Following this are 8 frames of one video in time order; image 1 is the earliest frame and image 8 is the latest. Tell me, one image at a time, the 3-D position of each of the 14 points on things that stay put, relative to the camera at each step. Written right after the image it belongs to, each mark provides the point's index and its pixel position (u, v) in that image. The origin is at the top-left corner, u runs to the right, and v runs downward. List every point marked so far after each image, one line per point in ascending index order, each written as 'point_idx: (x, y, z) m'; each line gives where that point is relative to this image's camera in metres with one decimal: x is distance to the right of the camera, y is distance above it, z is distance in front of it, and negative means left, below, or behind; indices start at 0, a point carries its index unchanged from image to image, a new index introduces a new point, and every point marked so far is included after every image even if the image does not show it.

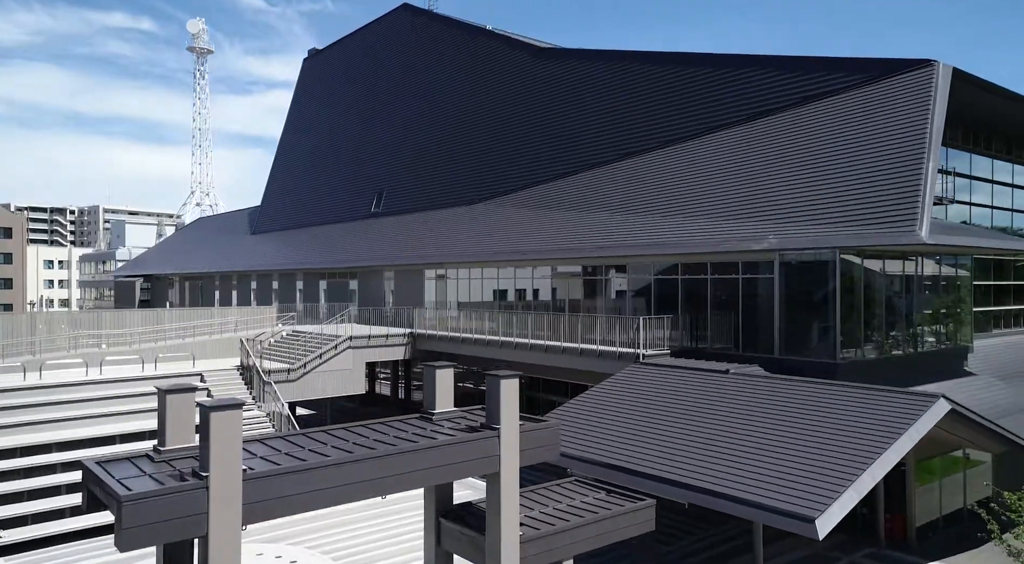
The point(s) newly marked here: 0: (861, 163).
0: (+5.3, +1.8, +11.6) m
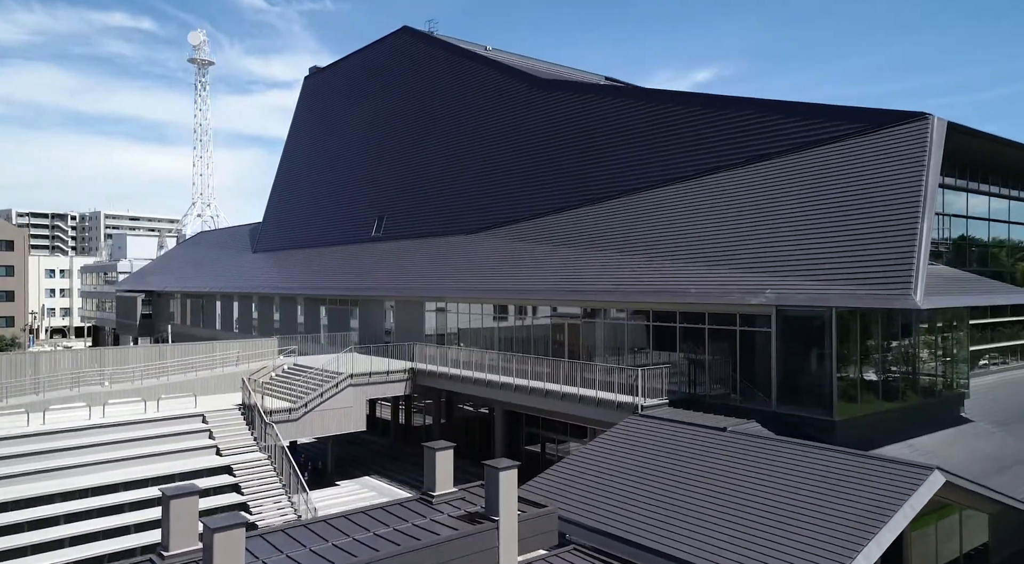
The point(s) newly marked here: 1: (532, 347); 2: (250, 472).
0: (+5.2, +1.0, +11.7) m
1: (+0.7, -1.6, +17.6) m
2: (-4.8, -3.5, +14.3) m
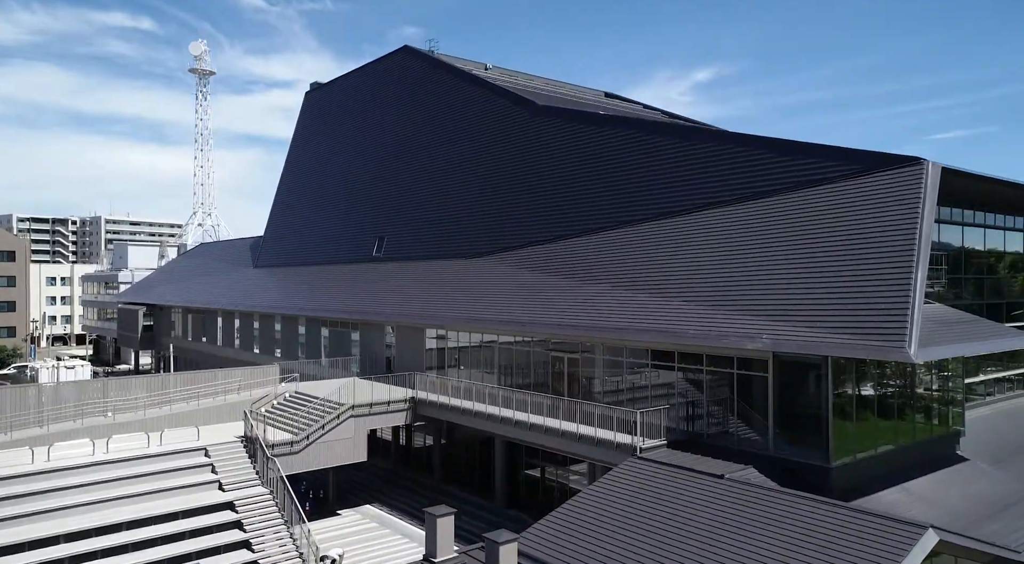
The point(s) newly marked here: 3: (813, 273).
0: (+5.2, +0.3, +11.9) m
1: (+0.7, -2.3, +17.7) m
2: (-4.8, -4.2, +14.5) m
3: (+4.8, +0.1, +12.2) m
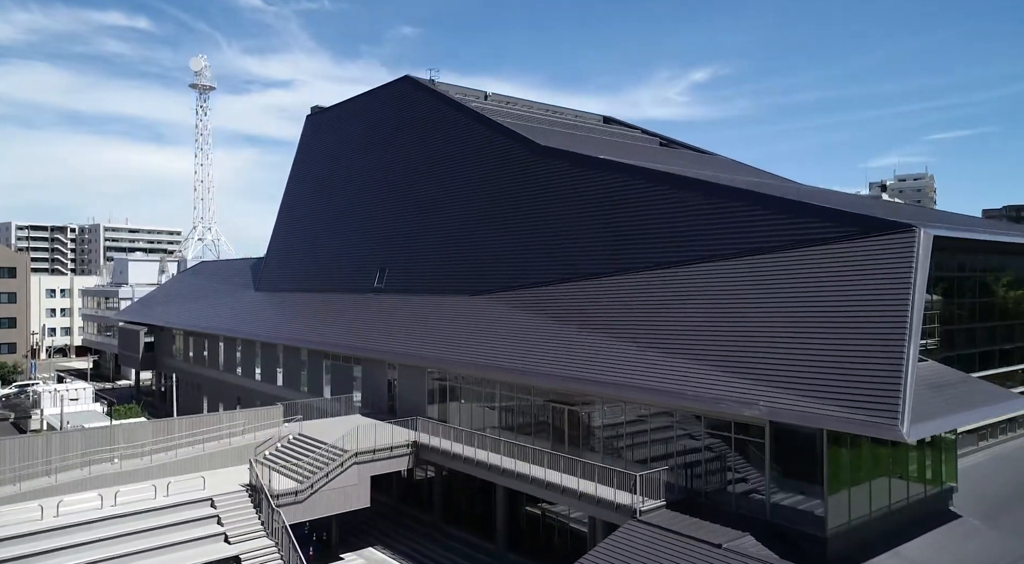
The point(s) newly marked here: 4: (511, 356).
0: (+5.3, -0.7, +12.1) m
1: (+0.8, -3.4, +18.0) m
2: (-4.8, -5.3, +14.7) m
3: (+4.8, -0.9, +12.5) m
4: (0.0, -1.7, +18.1) m
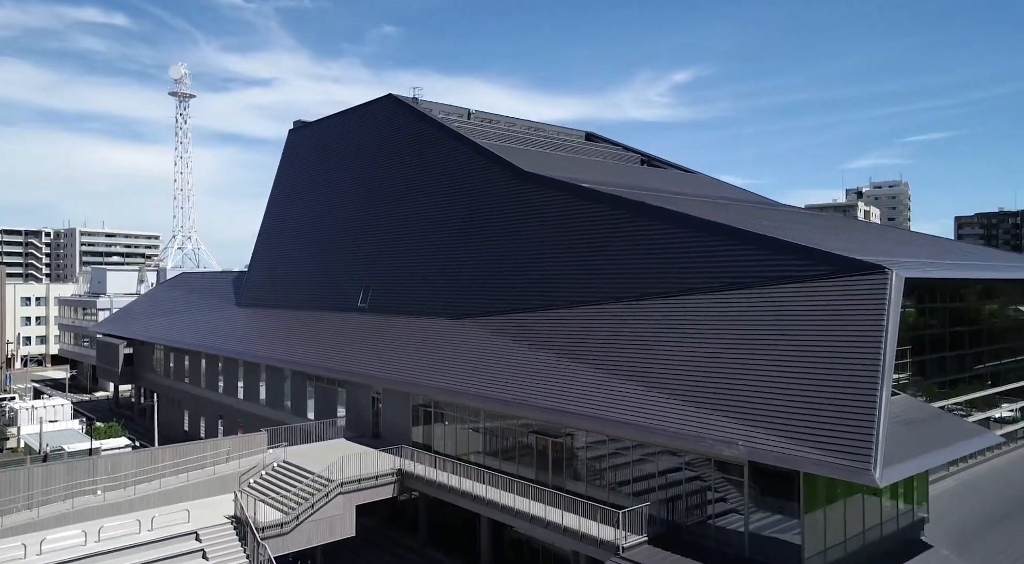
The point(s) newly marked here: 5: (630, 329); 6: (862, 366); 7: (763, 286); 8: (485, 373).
0: (+5.0, -1.4, +12.5) m
1: (+0.4, -4.1, +18.2) m
2: (-5.1, -6.0, +14.8) m
3: (+4.6, -1.6, +12.9) m
4: (-0.4, -2.4, +18.3) m
5: (+2.6, -1.0, +16.9) m
6: (+5.4, -1.3, +12.0) m
7: (+4.9, -0.1, +15.0) m
8: (-0.7, -2.3, +19.2) m
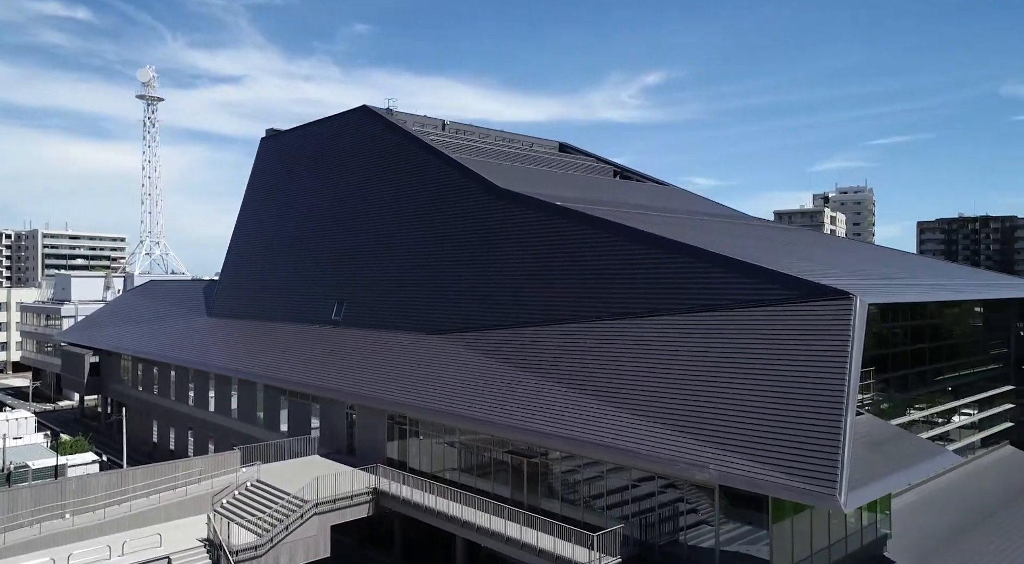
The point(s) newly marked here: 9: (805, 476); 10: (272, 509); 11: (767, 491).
0: (+4.6, -1.9, +12.8) m
1: (-0.2, -4.5, +18.4) m
2: (-5.6, -6.5, +14.7) m
3: (+4.1, -2.0, +13.2) m
4: (-1.0, -2.9, +18.4) m
5: (+2.0, -1.5, +17.2) m
6: (+5.1, -1.8, +12.3) m
7: (+4.4, -0.5, +15.3) m
8: (-1.3, -2.7, +19.3) m
9: (+4.4, -2.9, +11.4) m
10: (-5.5, -5.2, +17.8) m
11: (+3.9, -3.2, +11.6) m
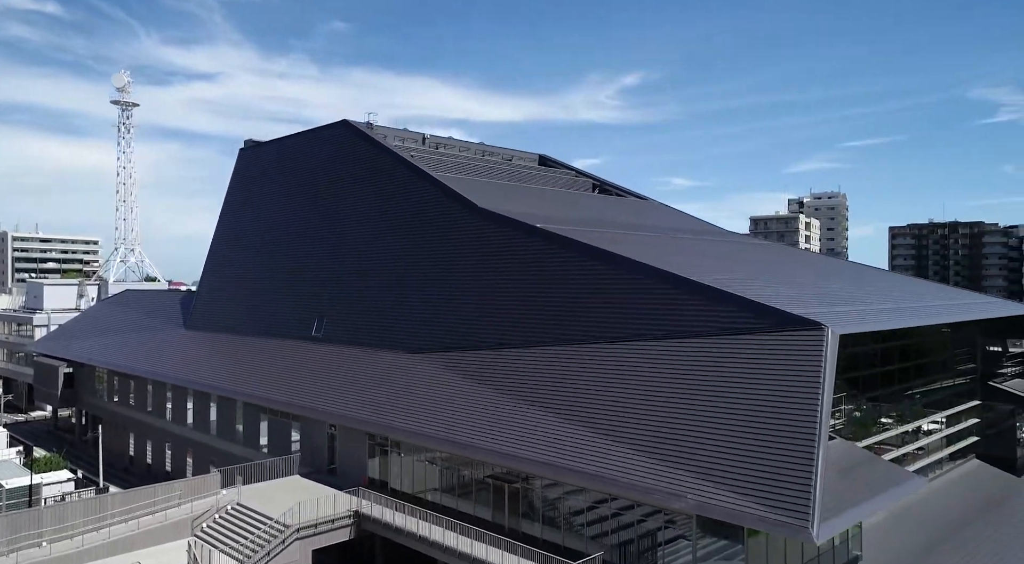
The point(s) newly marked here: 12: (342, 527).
0: (+4.3, -2.4, +13.1) m
1: (-0.7, -5.1, +18.6) m
2: (-5.9, -7.1, +14.8) m
3: (+3.8, -2.6, +13.5) m
4: (-1.5, -3.5, +18.6) m
5: (+1.6, -2.1, +17.4) m
6: (+4.8, -2.3, +12.7) m
7: (+4.0, -1.1, +15.7) m
8: (-1.8, -3.3, +19.5) m
9: (+4.1, -3.4, +11.7) m
10: (-6.0, -5.8, +17.8) m
11: (+3.6, -3.7, +12.0) m
12: (-4.1, -5.9, +18.4) m
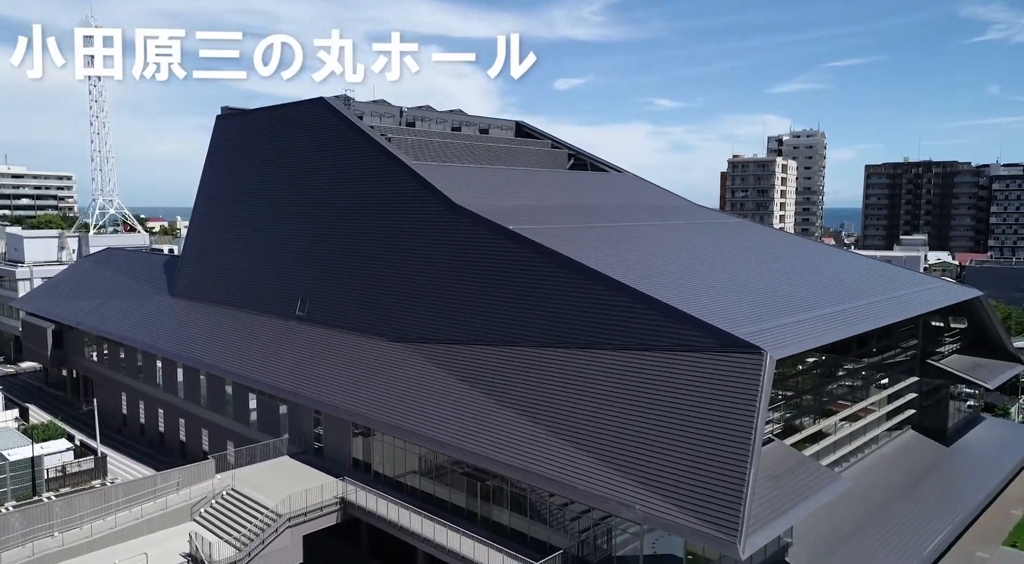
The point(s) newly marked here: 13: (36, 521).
0: (+3.7, -3.1, +14.8) m
1: (-1.4, -5.3, +20.3) m
2: (-6.6, -7.6, +16.6) m
3: (+3.2, -3.2, +15.1) m
4: (-2.2, -3.6, +20.2) m
5: (+0.9, -2.3, +19.0) m
6: (+4.2, -3.0, +14.3) m
7: (+3.3, -1.5, +17.2) m
8: (-2.6, -3.4, +21.0) m
9: (+3.5, -4.2, +13.5) m
10: (-6.7, -6.1, +19.5) m
11: (+3.0, -4.5, +13.7) m
12: (-4.8, -6.1, +20.2) m
13: (-11.5, -5.8, +18.7) m
